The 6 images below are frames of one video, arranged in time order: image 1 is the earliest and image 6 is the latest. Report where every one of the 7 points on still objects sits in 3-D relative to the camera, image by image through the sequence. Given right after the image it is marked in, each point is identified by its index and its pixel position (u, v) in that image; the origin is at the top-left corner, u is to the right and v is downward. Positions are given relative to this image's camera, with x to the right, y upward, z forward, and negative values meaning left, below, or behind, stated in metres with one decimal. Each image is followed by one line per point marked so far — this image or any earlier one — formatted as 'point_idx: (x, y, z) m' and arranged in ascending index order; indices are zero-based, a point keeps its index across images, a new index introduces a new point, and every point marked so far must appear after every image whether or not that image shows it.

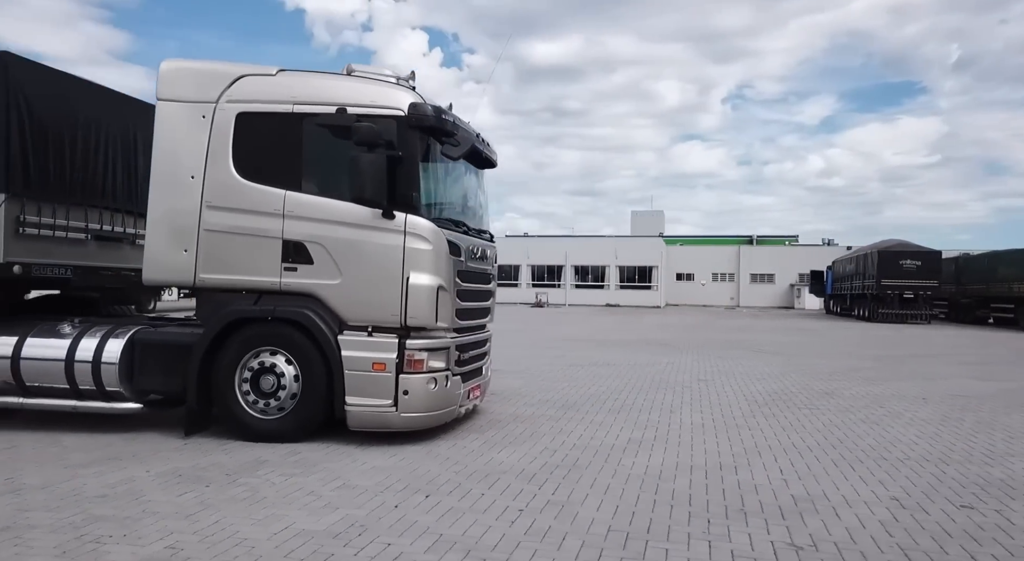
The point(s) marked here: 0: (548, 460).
0: (+0.5, -1.6, +6.9) m
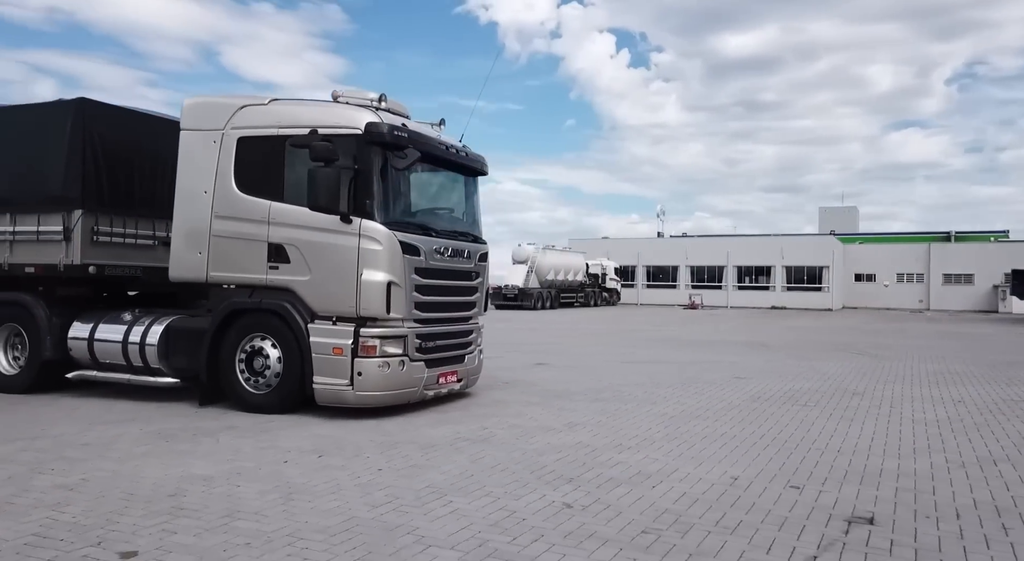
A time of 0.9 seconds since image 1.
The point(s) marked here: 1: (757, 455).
0: (-0.3, -1.6, +7.7) m
1: (+2.4, -1.6, +7.0) m
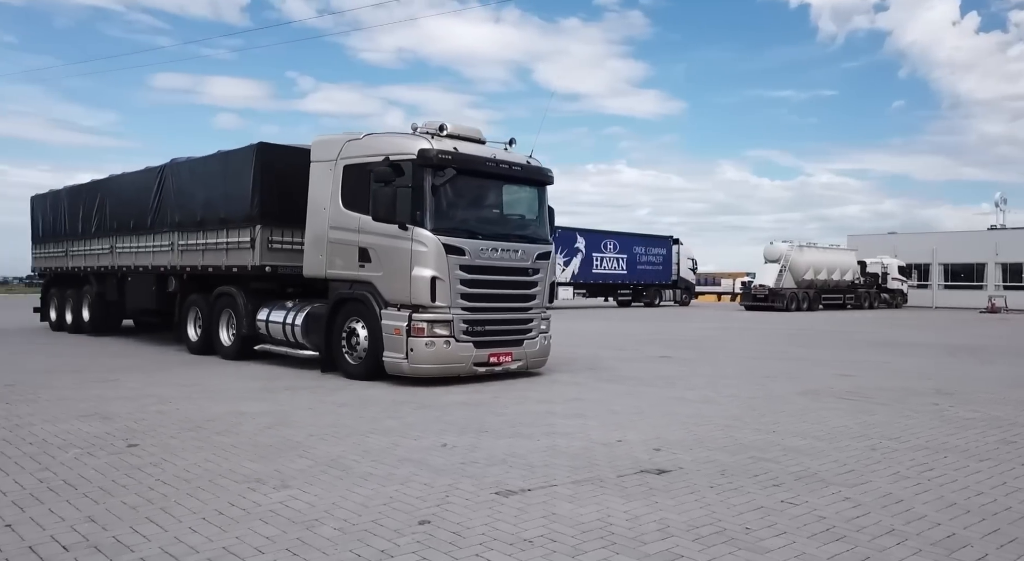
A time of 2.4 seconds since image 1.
0: (-0.4, -1.5, +9.3) m
1: (+1.9, -1.5, +7.7) m
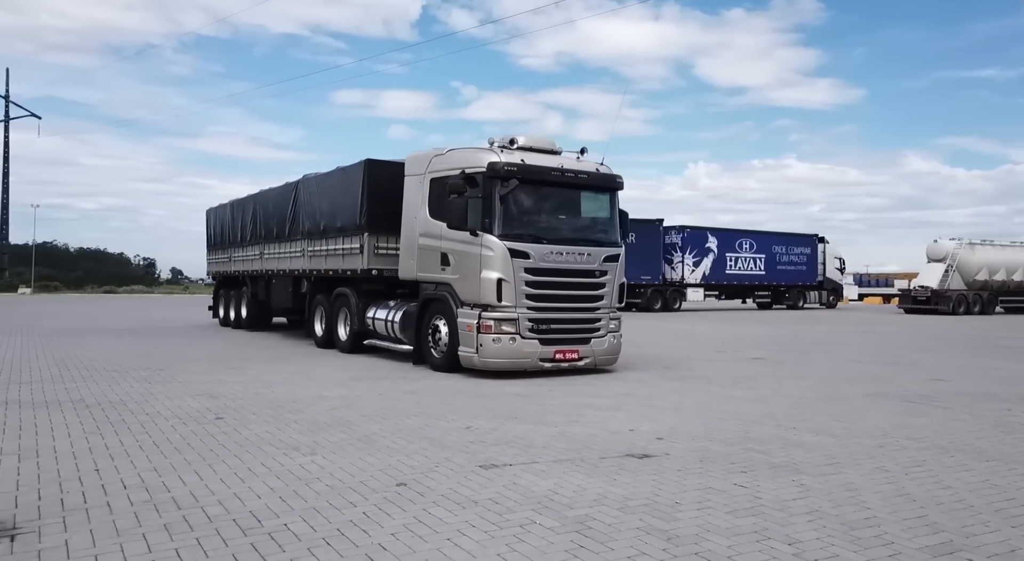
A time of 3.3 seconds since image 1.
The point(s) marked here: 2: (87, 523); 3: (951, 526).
0: (+0.3, -1.5, +10.1) m
1: (+2.2, -1.5, +8.1) m
2: (-2.6, -1.5, +4.7) m
3: (+2.7, -1.5, +4.6) m
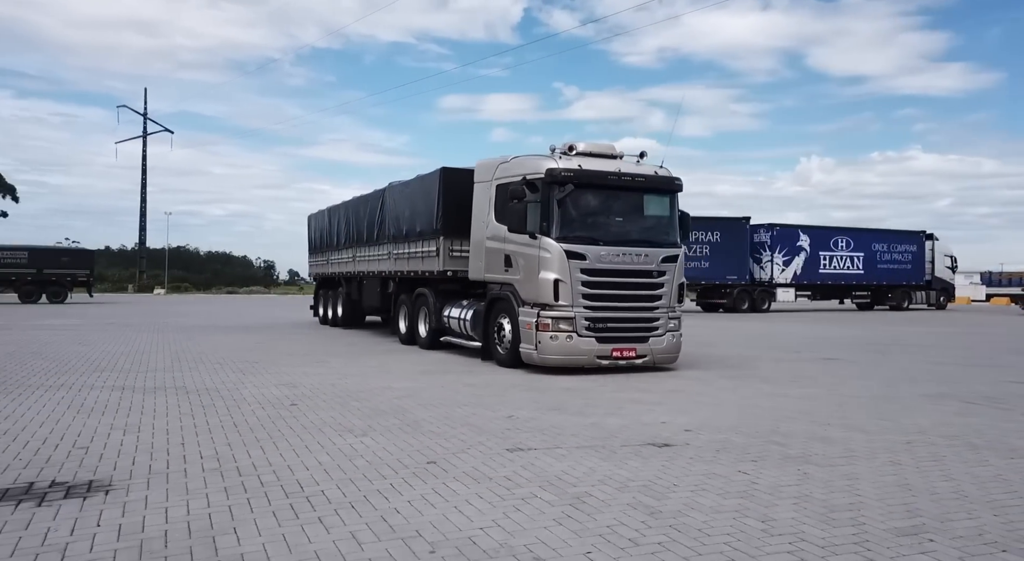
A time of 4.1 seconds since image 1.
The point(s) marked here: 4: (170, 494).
0: (+1.0, -1.5, +10.6) m
1: (+2.7, -1.5, +8.3) m
2: (-2.6, -1.5, +5.6) m
3: (+2.7, -1.5, +4.9) m
4: (-2.4, -1.5, +5.3) m
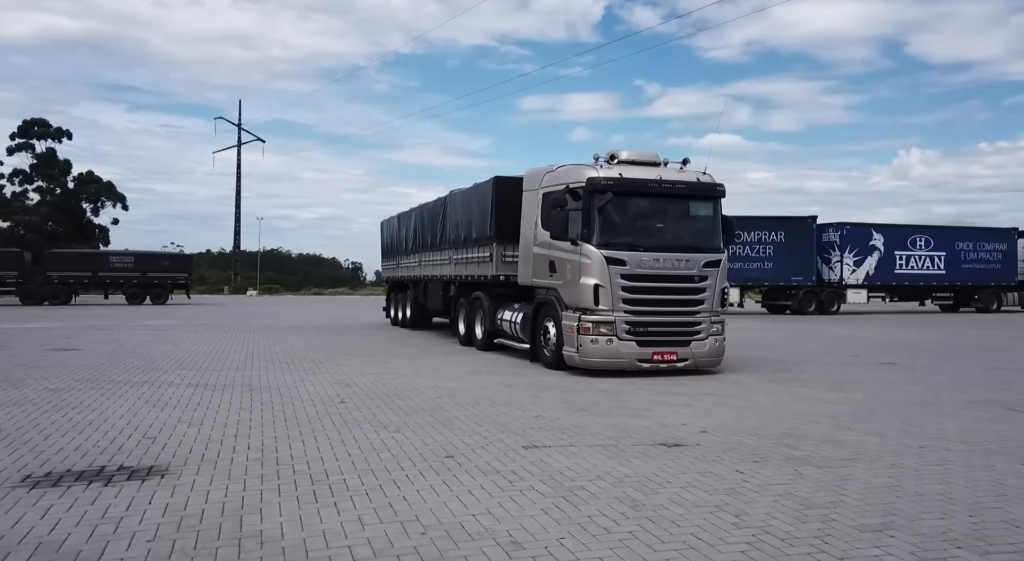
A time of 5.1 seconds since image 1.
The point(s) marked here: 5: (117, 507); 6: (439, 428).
0: (+1.6, -1.6, +11.0) m
1: (+3.0, -1.6, +8.5) m
2: (-2.5, -1.6, +6.3) m
3: (+2.6, -1.6, +5.1) m
4: (-2.4, -1.6, +6.0) m
5: (-2.8, -1.6, +5.3) m
6: (-0.8, -1.6, +8.0) m
